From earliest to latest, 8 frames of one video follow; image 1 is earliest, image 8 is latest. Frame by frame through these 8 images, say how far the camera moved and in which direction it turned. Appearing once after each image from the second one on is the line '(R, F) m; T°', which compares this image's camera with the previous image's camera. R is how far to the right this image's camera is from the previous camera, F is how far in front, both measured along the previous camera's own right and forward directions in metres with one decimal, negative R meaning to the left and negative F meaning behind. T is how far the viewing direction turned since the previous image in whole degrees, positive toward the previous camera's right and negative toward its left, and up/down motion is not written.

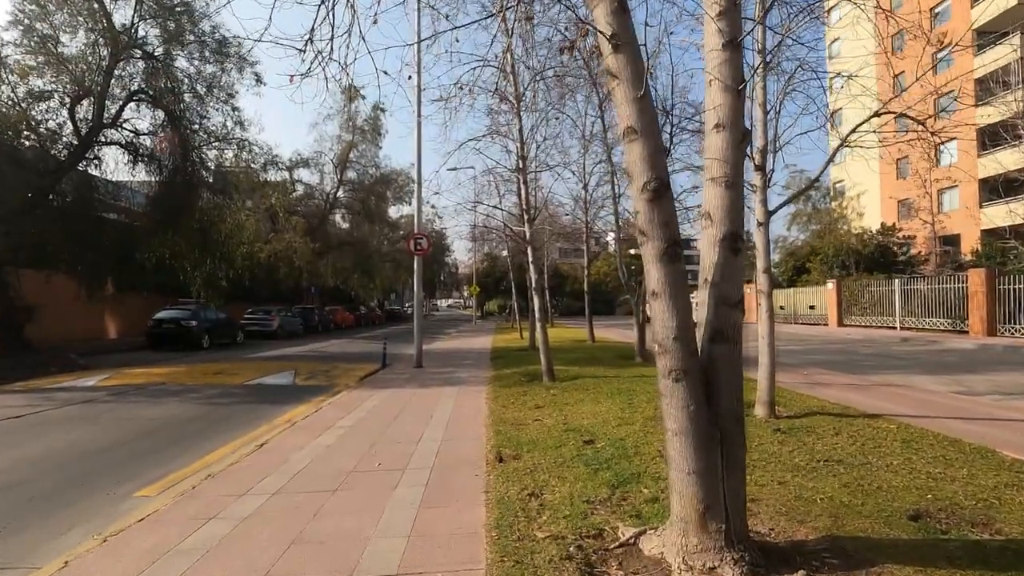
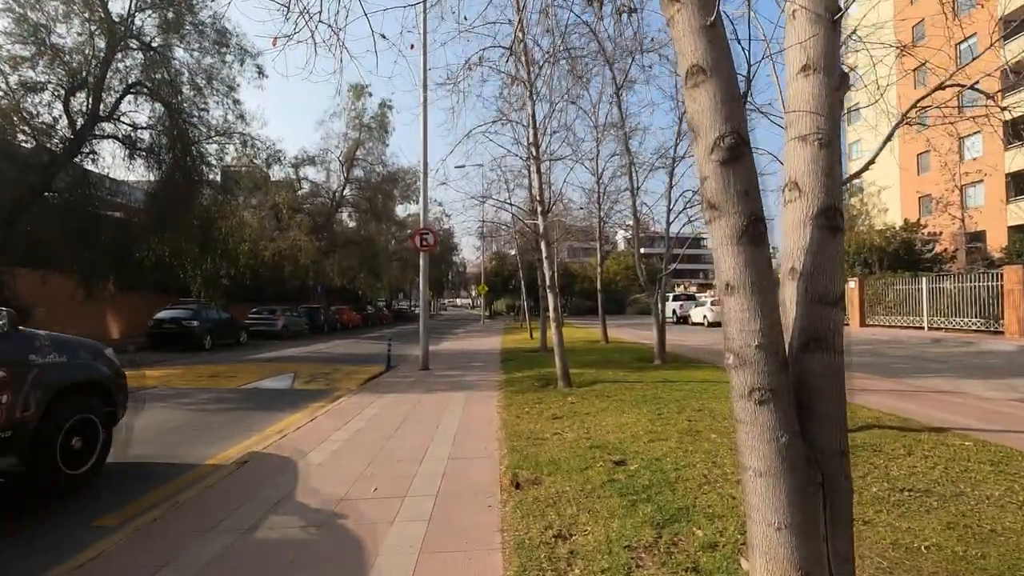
(-0.1, +0.9) m; -1°
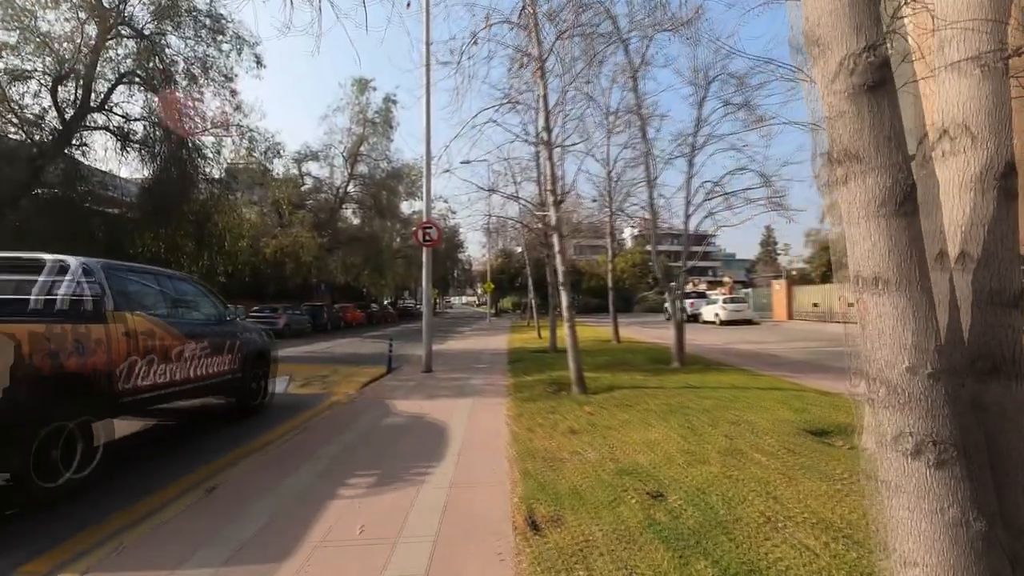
(-0.1, +0.9) m; -1°
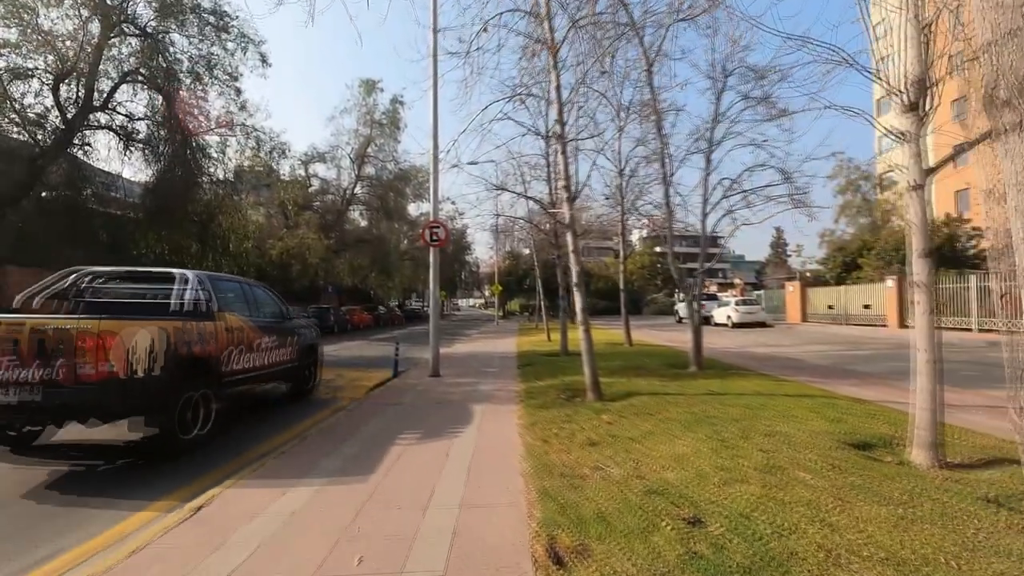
(-0.1, +0.5) m; -1°
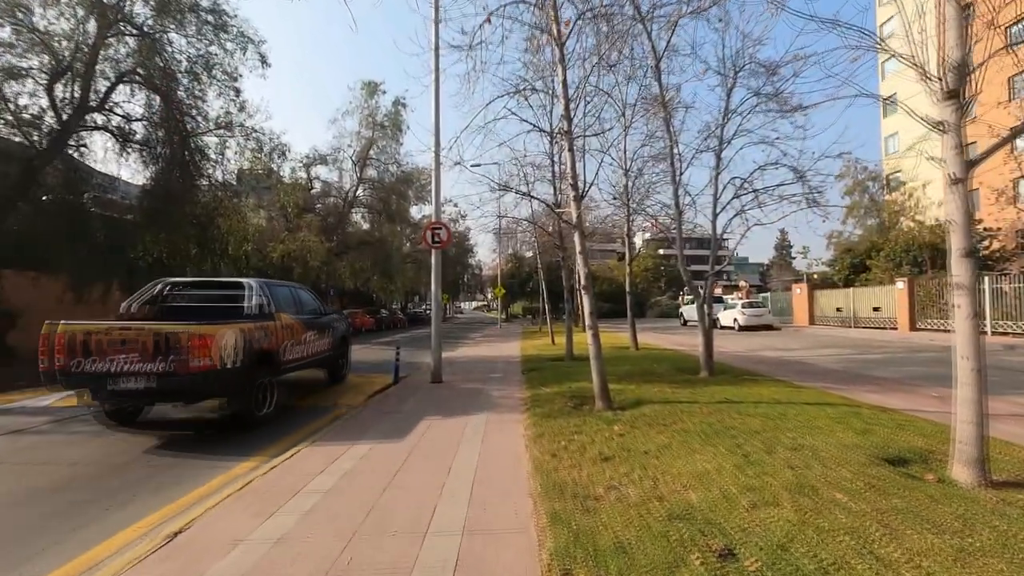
(0.0, +0.4) m; 0°
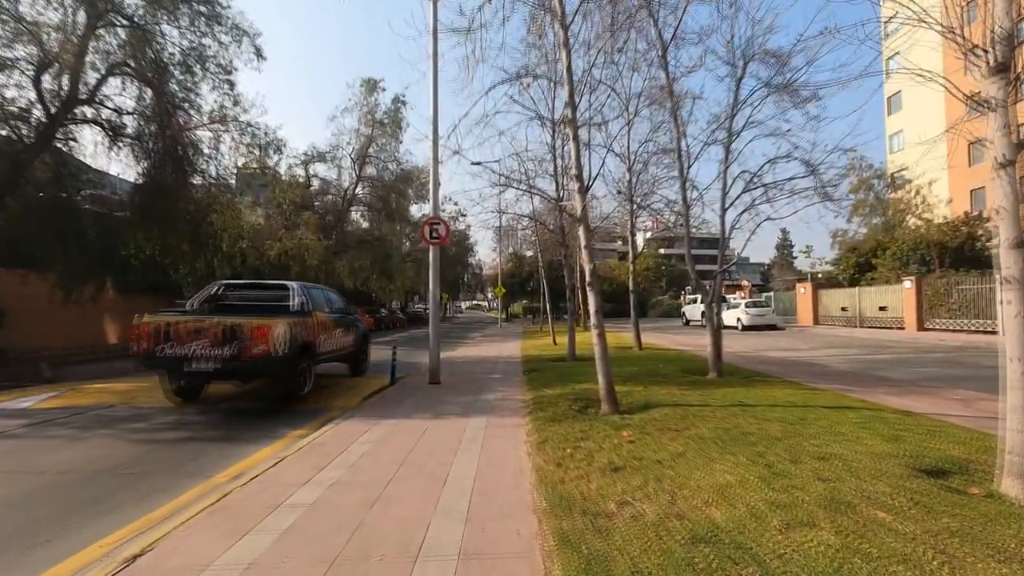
(0.0, +0.5) m; 0°
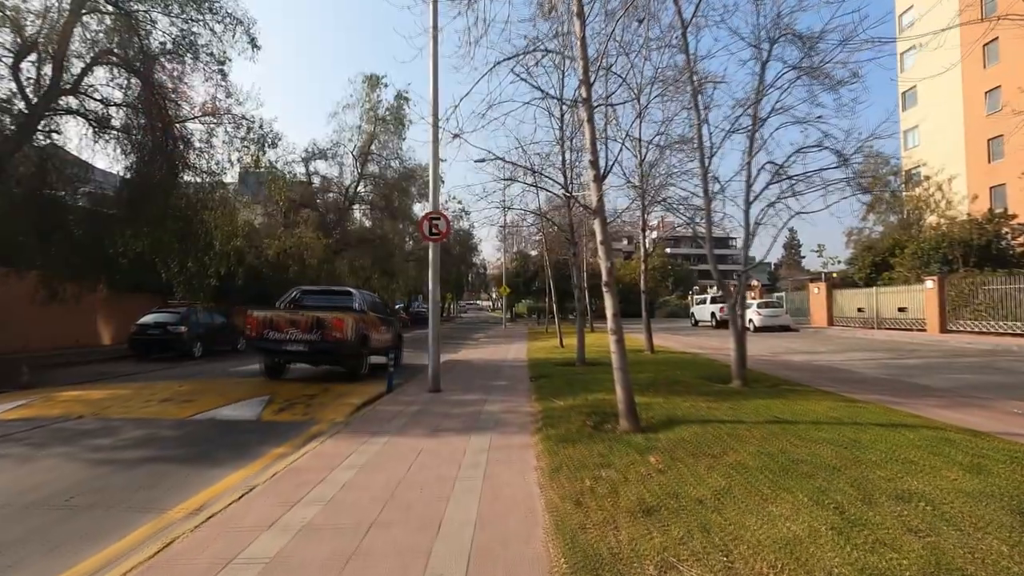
(0.0, +1.0) m; 0°
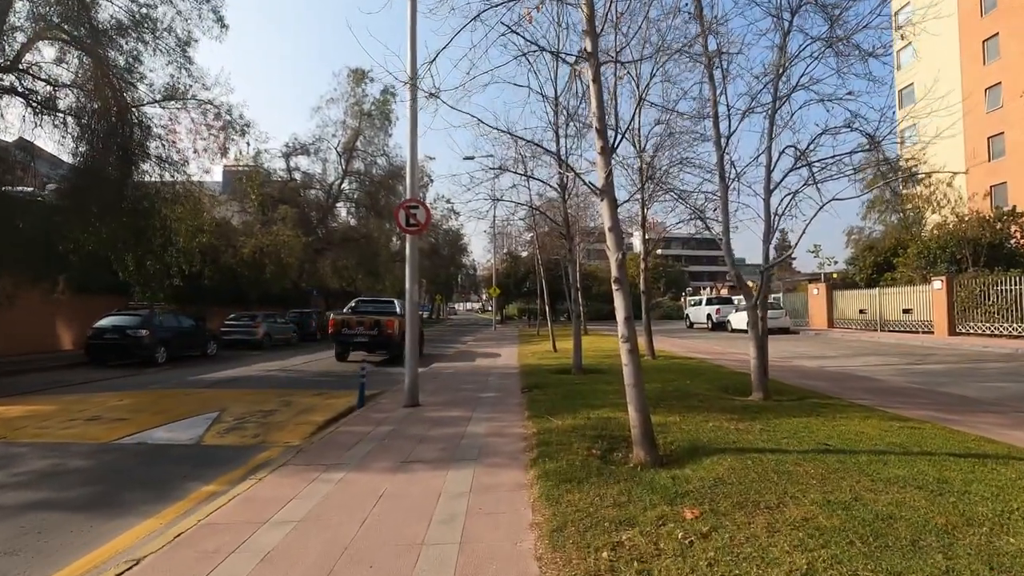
(0.0, +1.5) m; +1°
